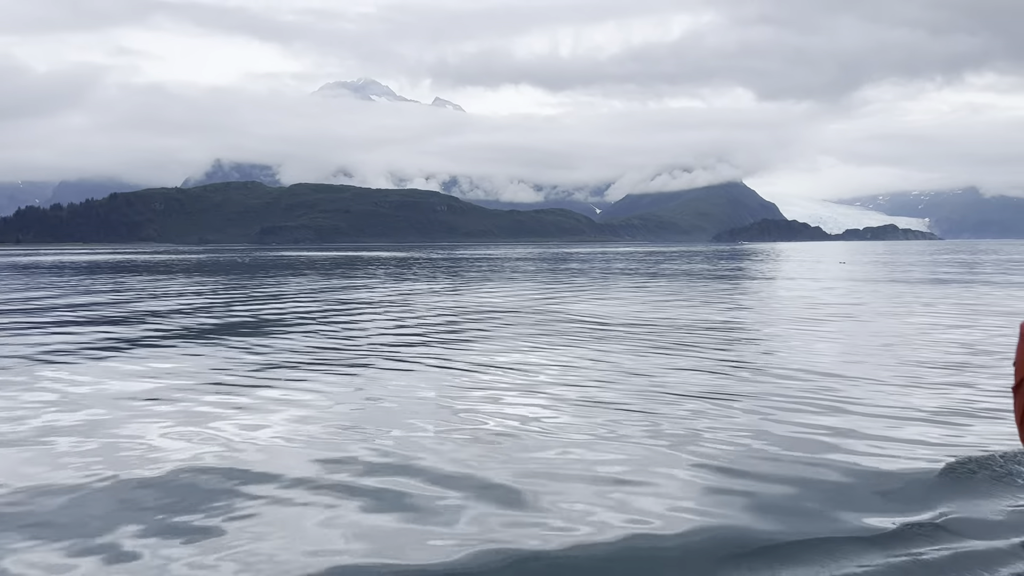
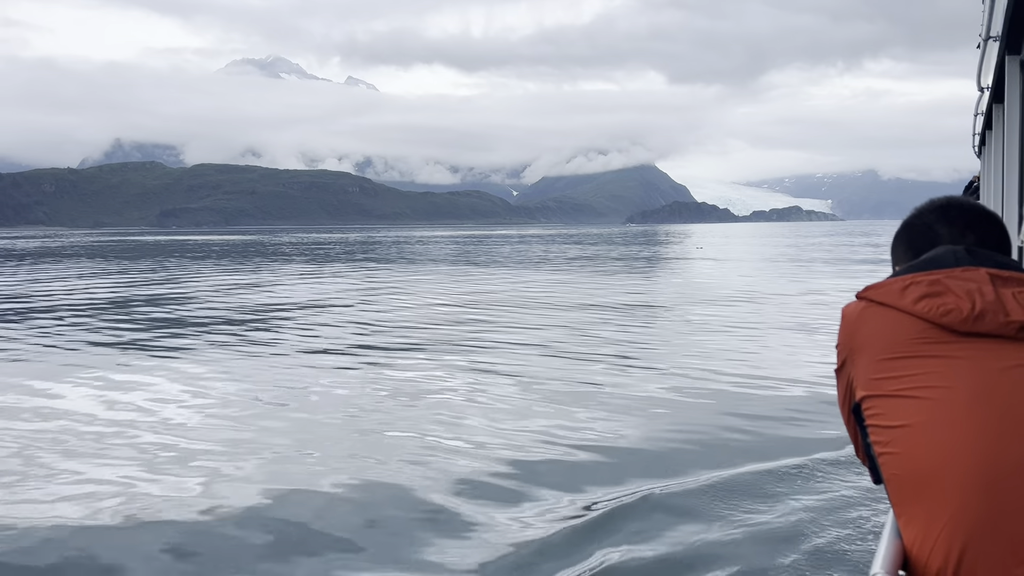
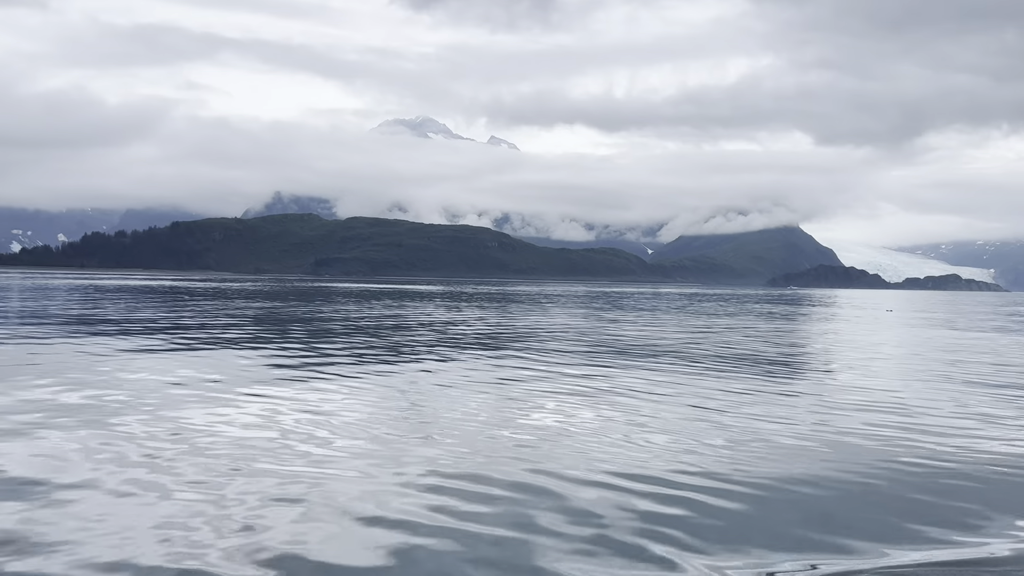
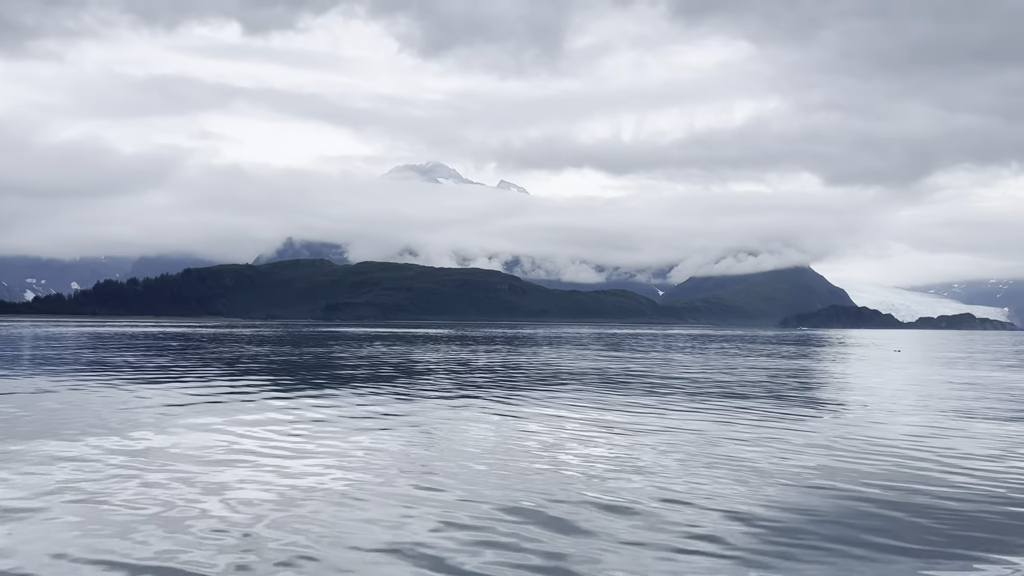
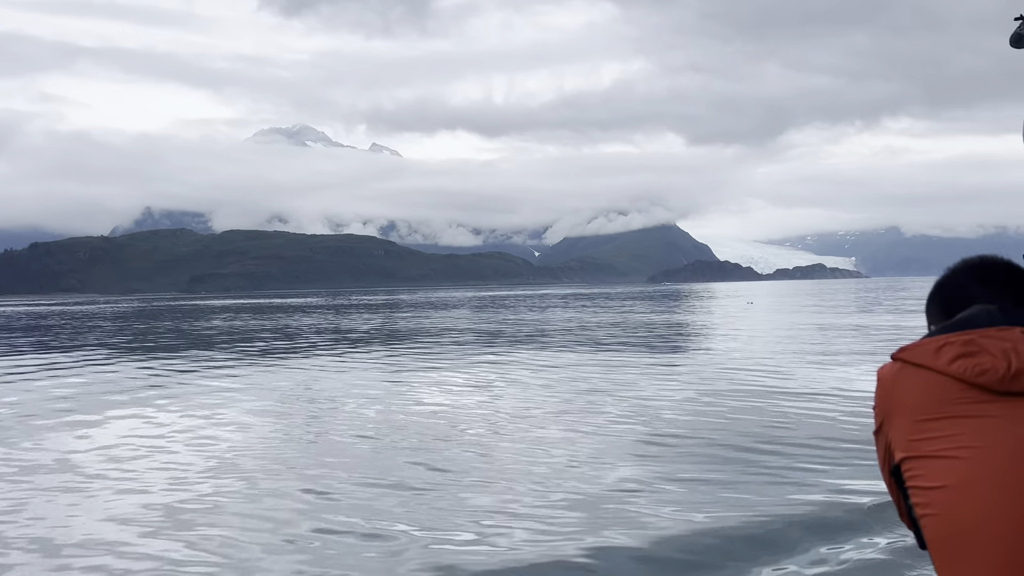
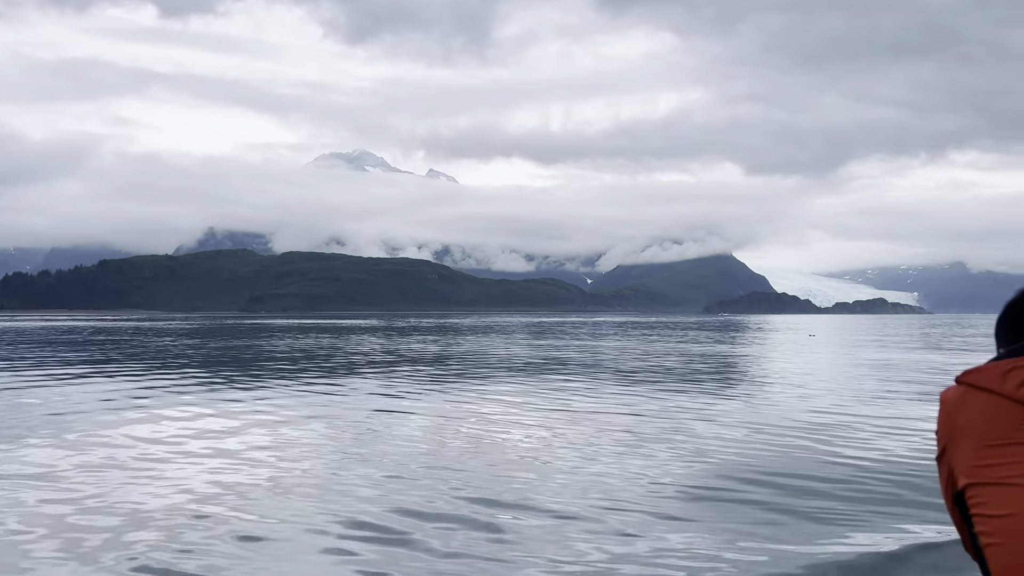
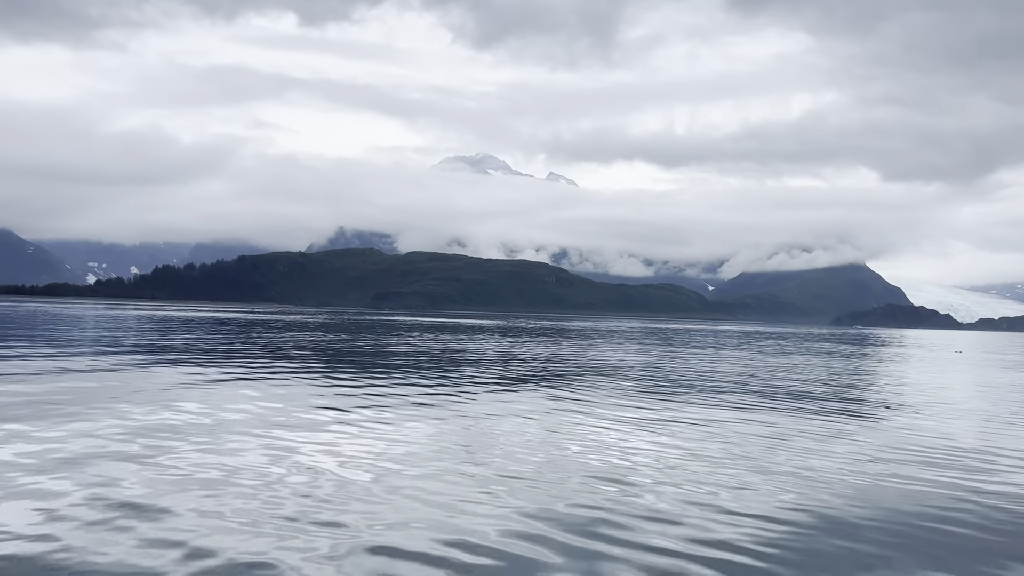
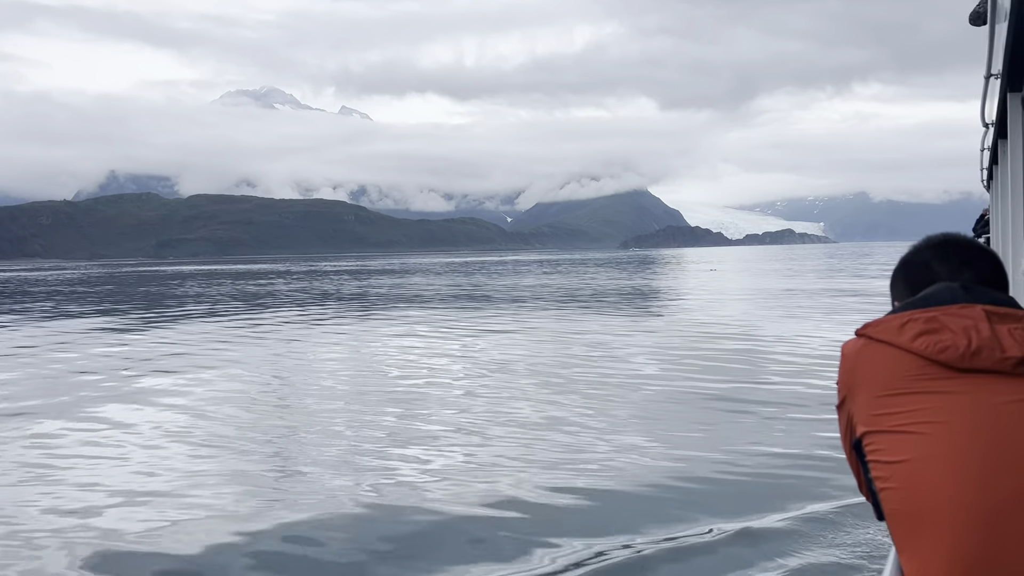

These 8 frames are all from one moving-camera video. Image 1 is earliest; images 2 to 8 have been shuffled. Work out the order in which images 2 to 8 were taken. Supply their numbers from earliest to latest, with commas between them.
3, 7, 4, 6, 5, 8, 2
